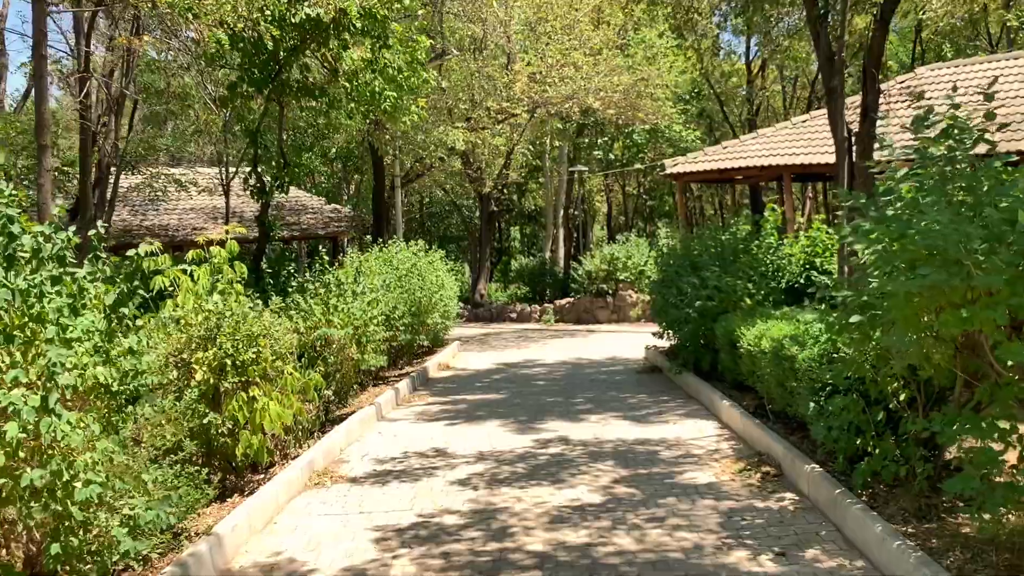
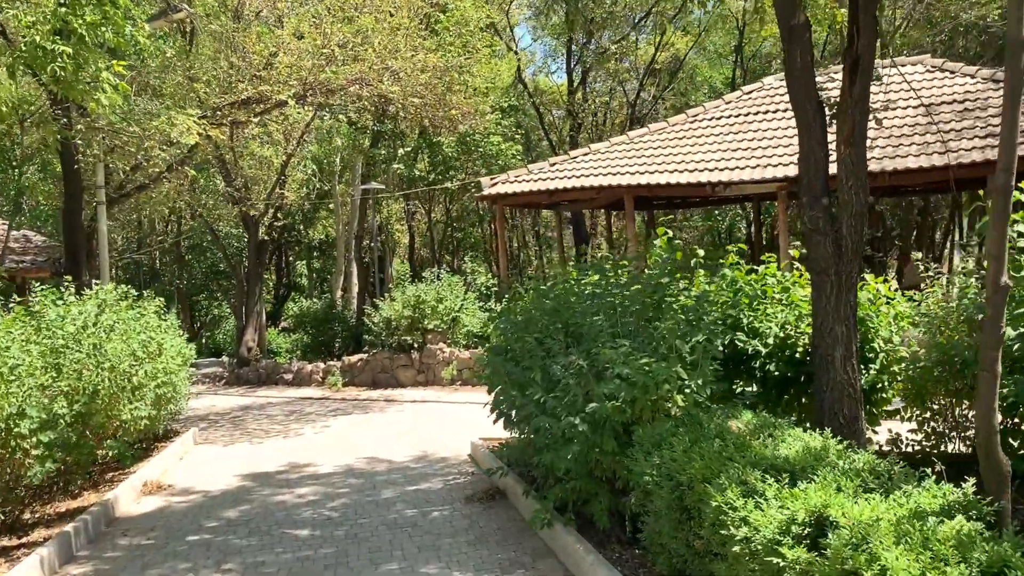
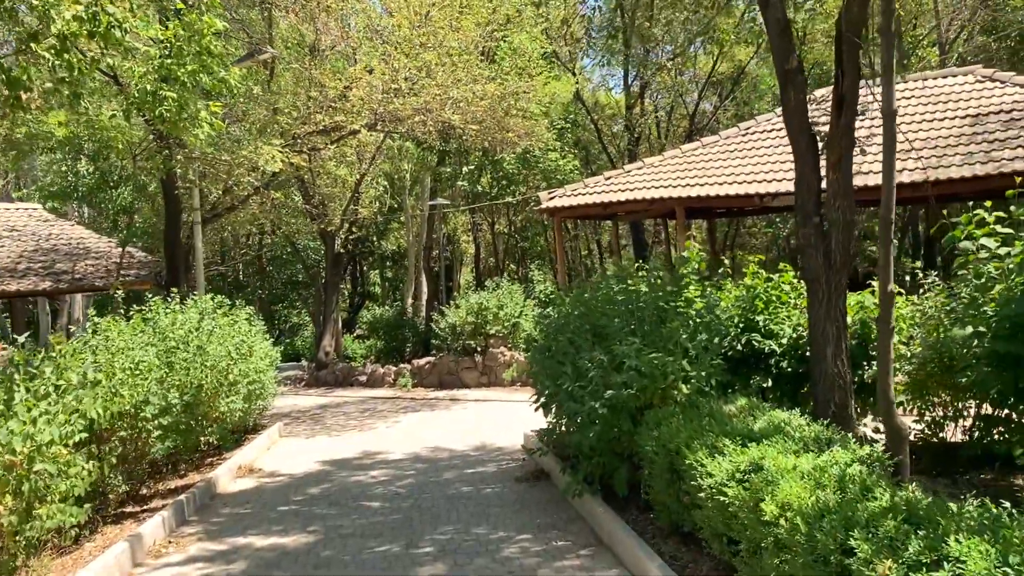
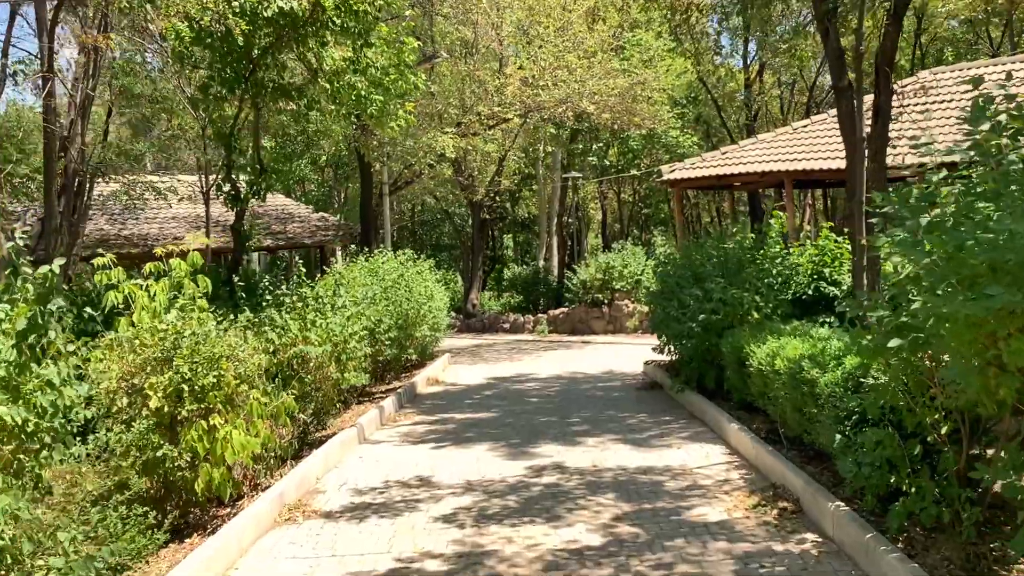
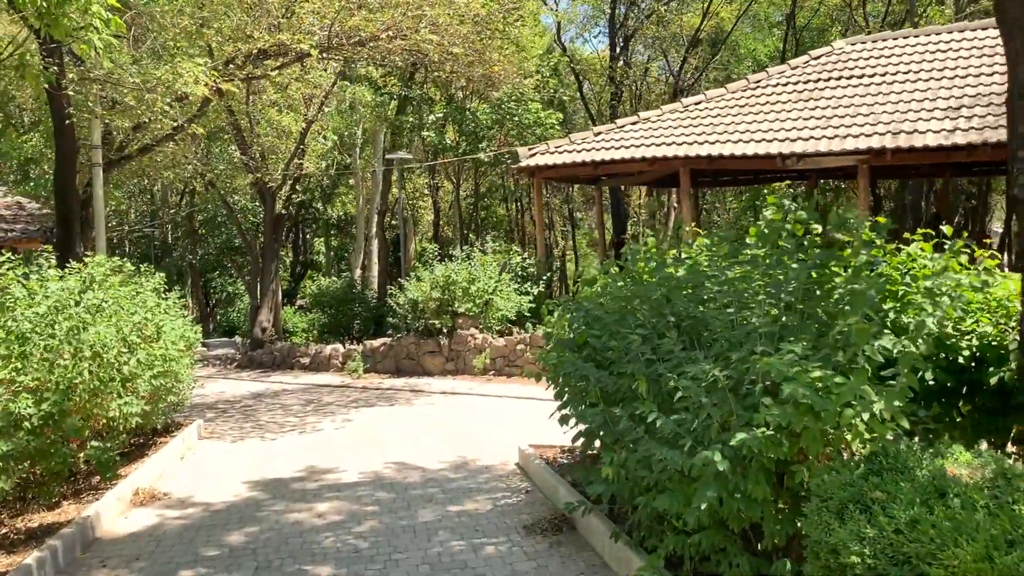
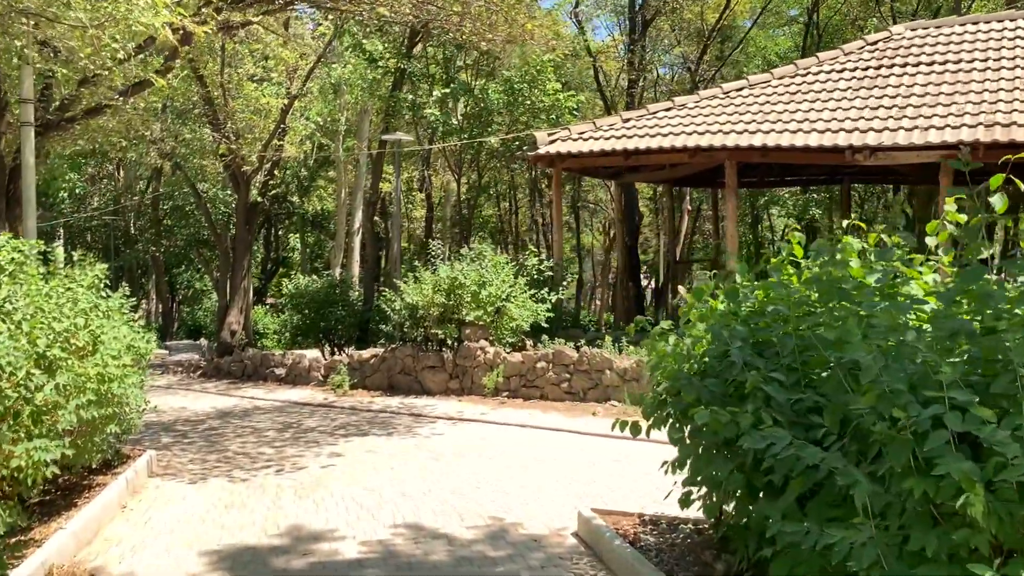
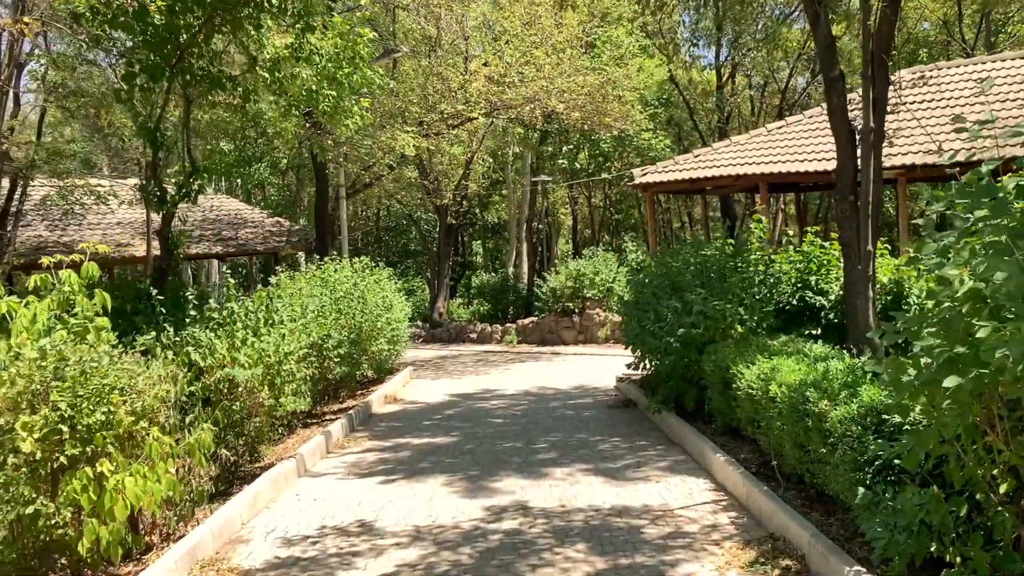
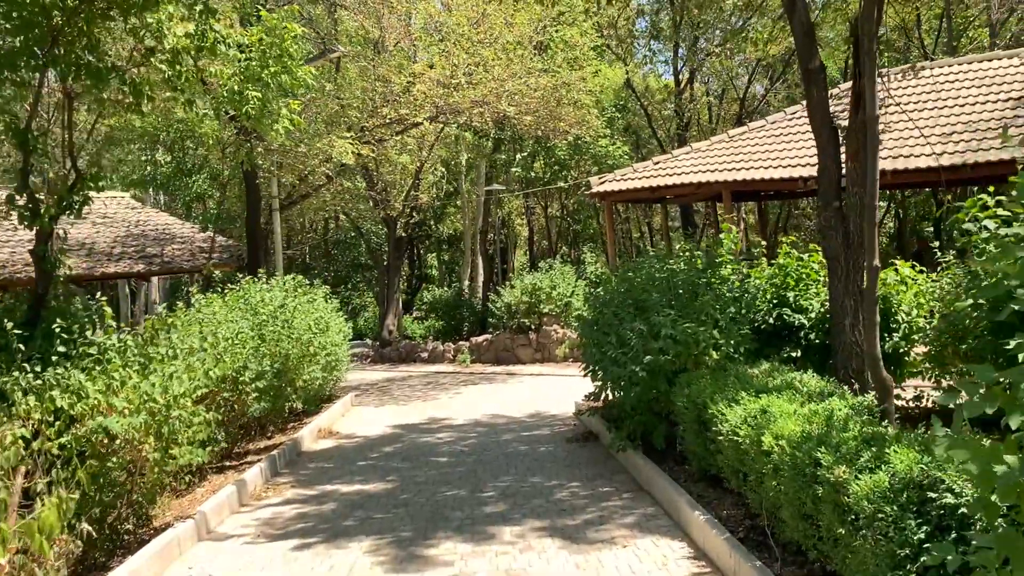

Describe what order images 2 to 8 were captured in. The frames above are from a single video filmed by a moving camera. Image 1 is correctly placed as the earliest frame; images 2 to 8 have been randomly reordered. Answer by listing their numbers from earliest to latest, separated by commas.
4, 7, 8, 3, 2, 5, 6
